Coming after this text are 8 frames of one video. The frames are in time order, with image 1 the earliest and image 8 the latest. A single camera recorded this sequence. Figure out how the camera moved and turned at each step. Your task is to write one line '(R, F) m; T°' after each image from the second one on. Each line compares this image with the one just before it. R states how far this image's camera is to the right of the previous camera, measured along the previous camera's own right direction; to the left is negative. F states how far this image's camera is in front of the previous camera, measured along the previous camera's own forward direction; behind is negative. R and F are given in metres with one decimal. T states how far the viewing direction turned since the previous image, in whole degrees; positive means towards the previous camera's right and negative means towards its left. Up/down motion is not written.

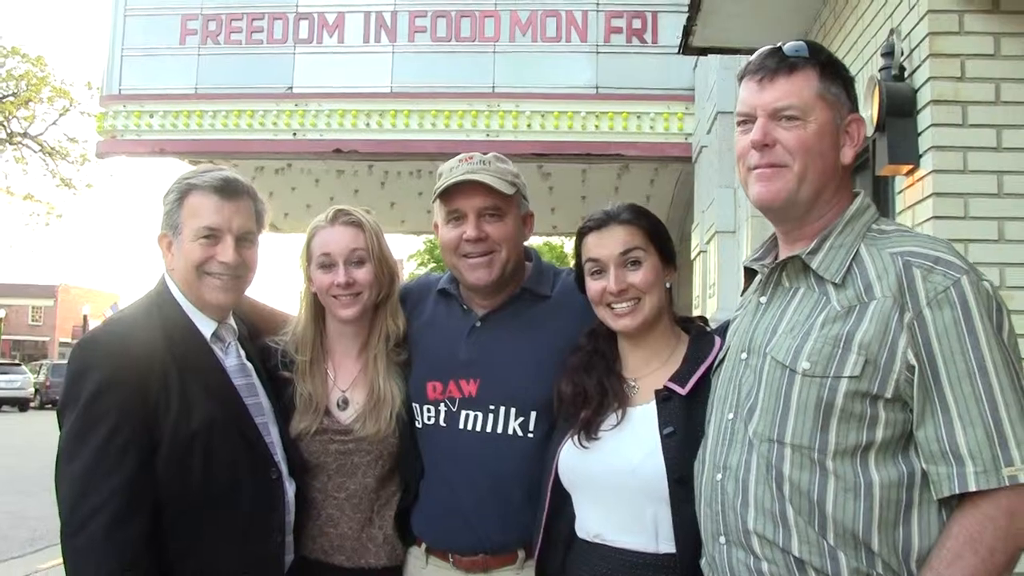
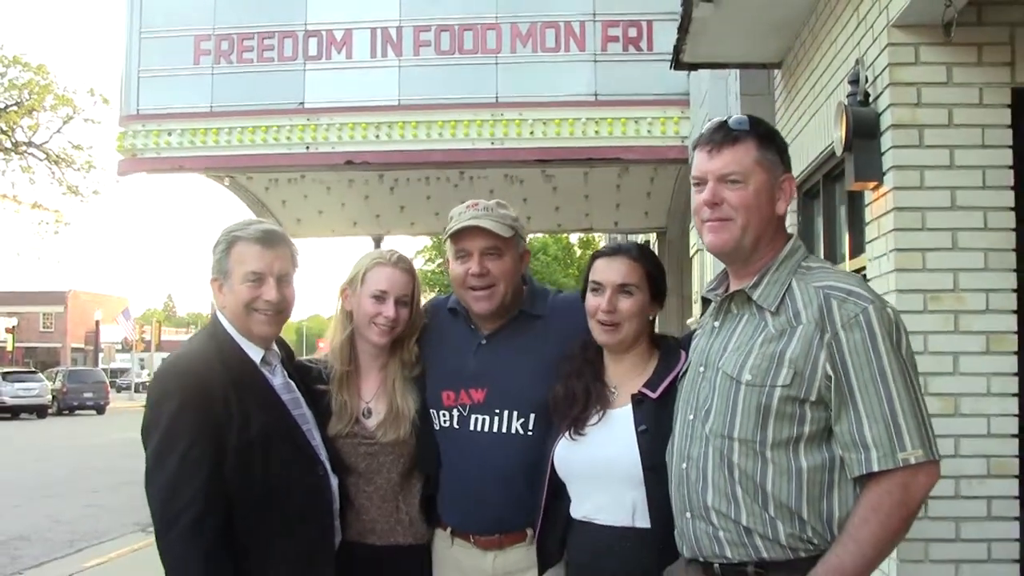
(0.0, -0.4) m; 0°
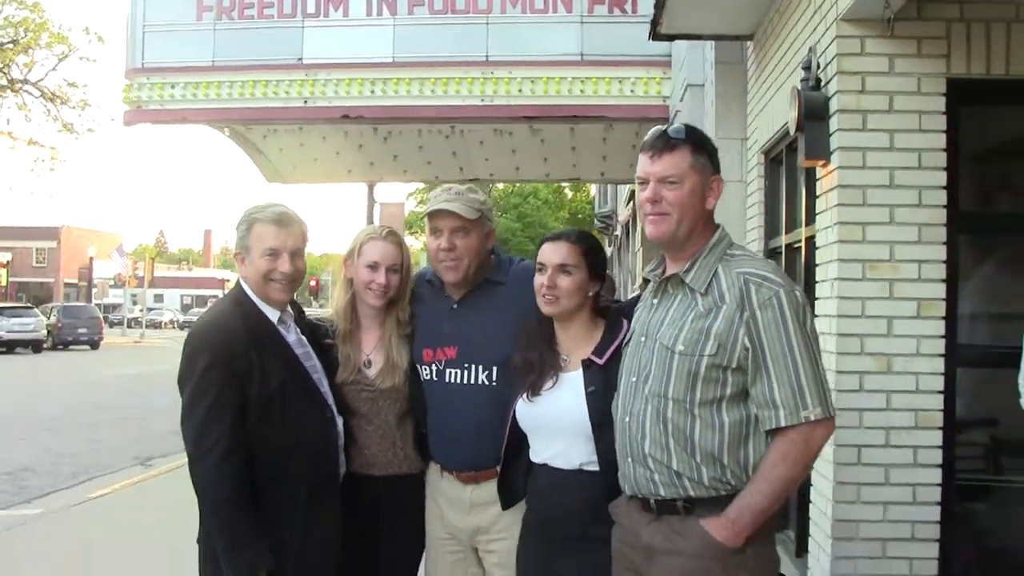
(0.0, -0.4) m; 0°
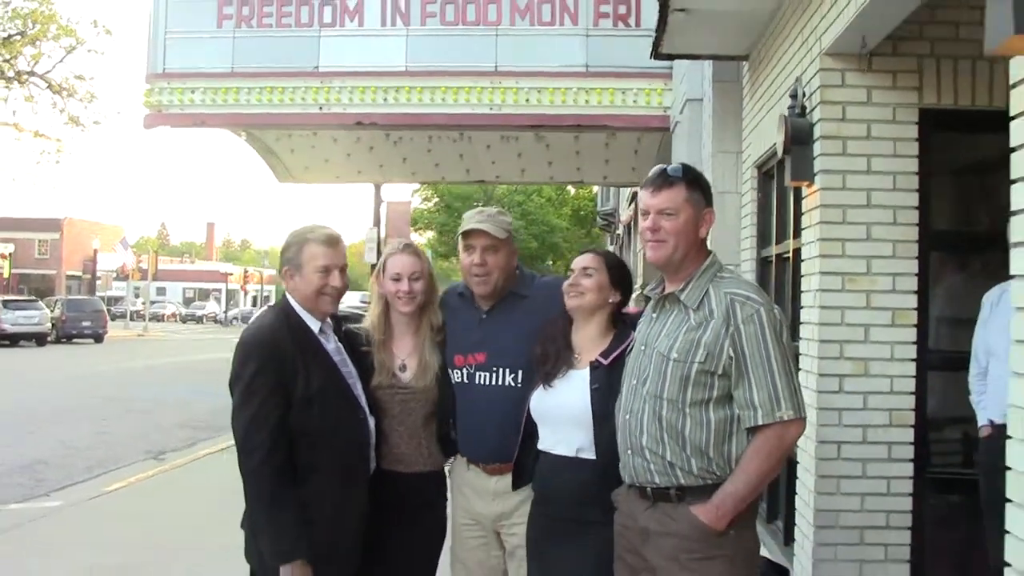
(0.0, -0.4) m; 0°
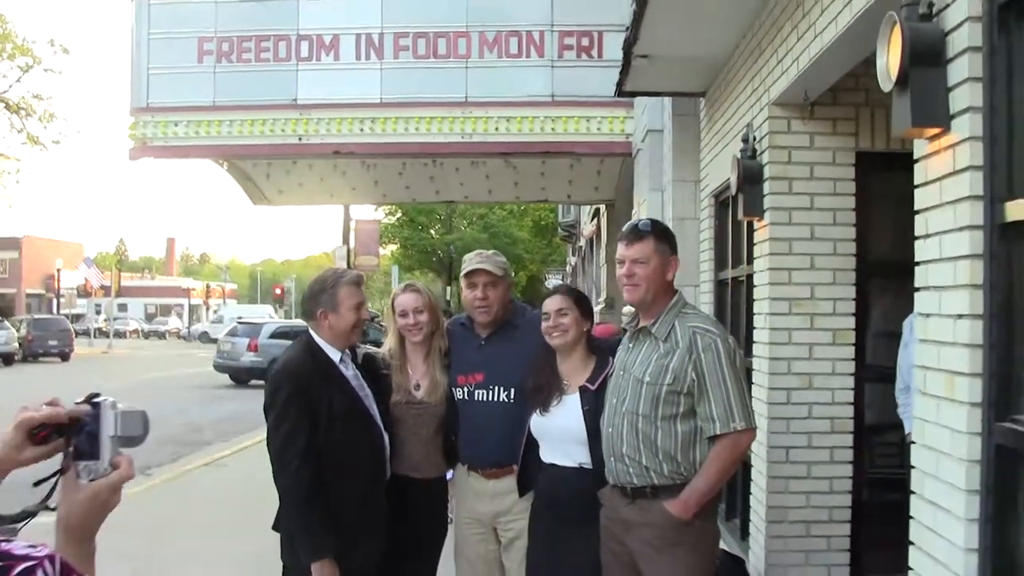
(-0.1, -0.5) m; +1°
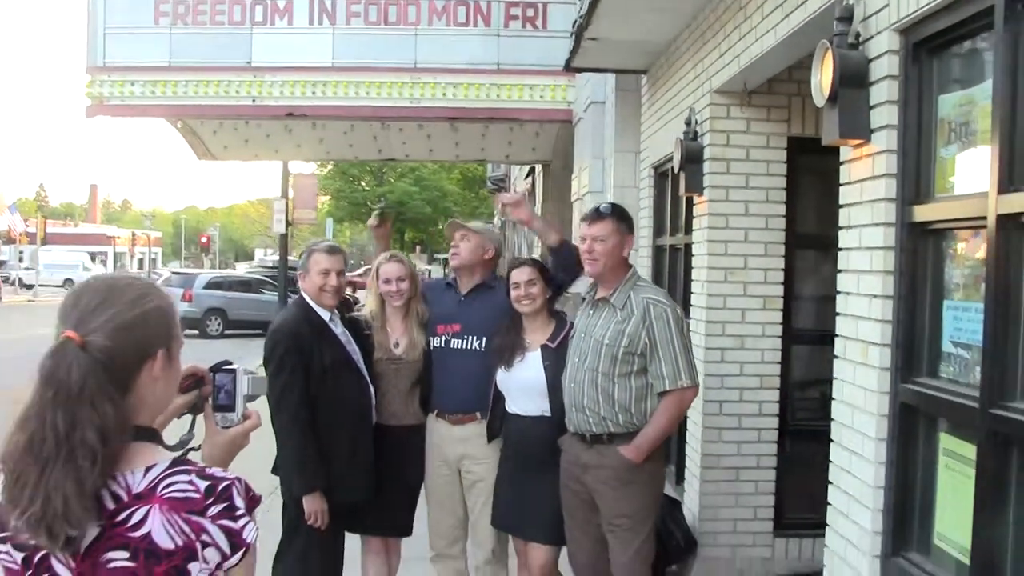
(-0.1, -0.5) m; +3°
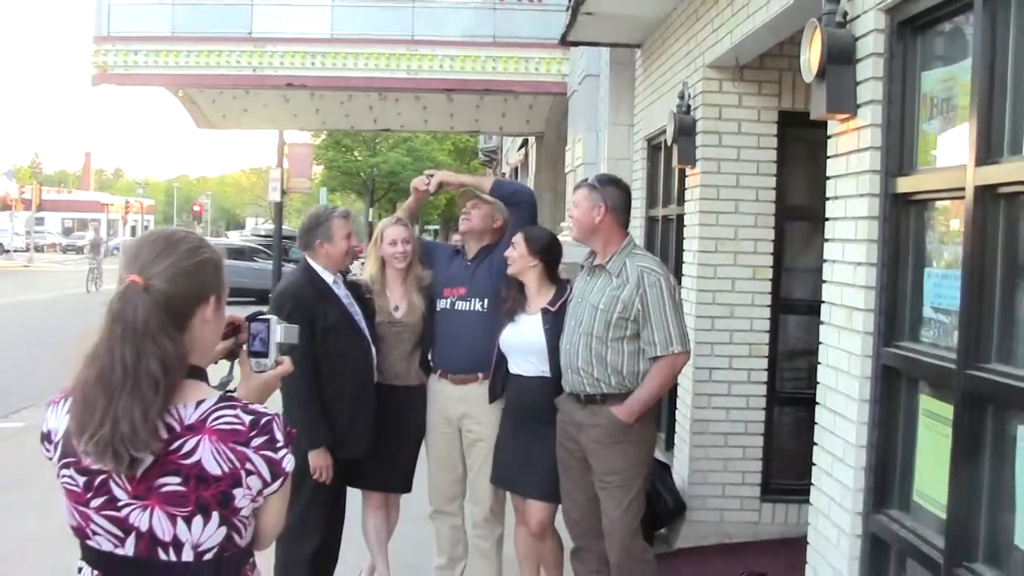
(0.0, -0.2) m; 0°
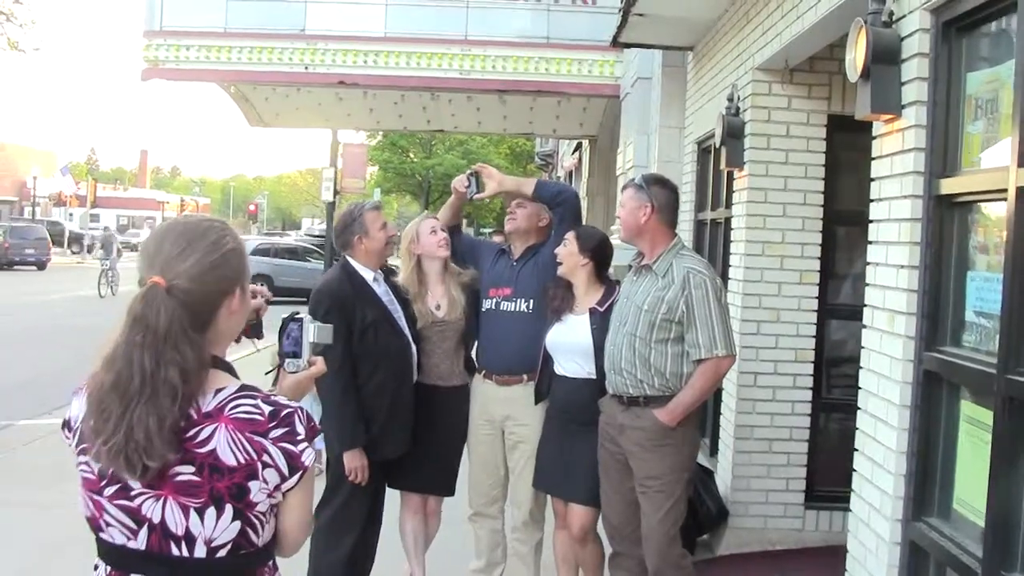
(0.0, 0.0) m; -2°
